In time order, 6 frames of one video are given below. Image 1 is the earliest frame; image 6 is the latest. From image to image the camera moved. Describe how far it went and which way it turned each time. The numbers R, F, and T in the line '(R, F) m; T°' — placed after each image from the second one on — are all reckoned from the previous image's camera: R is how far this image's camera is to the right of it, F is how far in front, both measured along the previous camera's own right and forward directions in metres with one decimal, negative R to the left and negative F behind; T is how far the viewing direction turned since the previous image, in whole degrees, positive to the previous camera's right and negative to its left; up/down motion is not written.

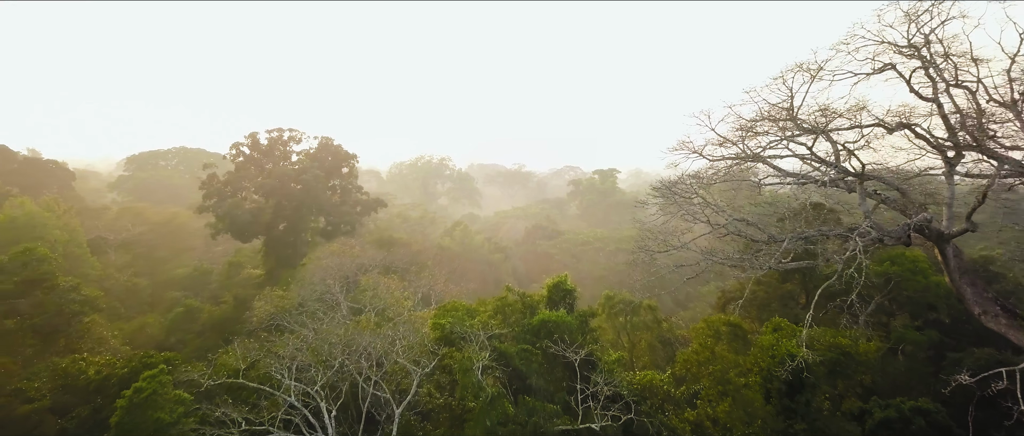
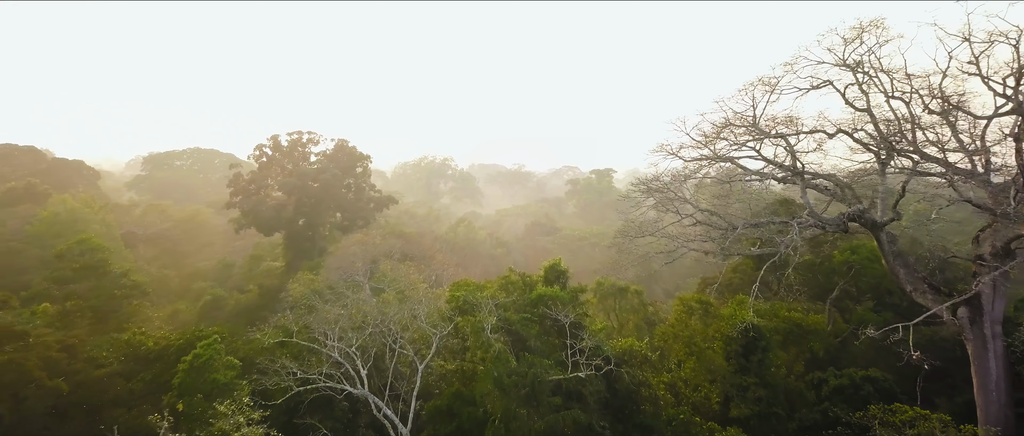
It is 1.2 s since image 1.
(-0.1, -1.7) m; 0°
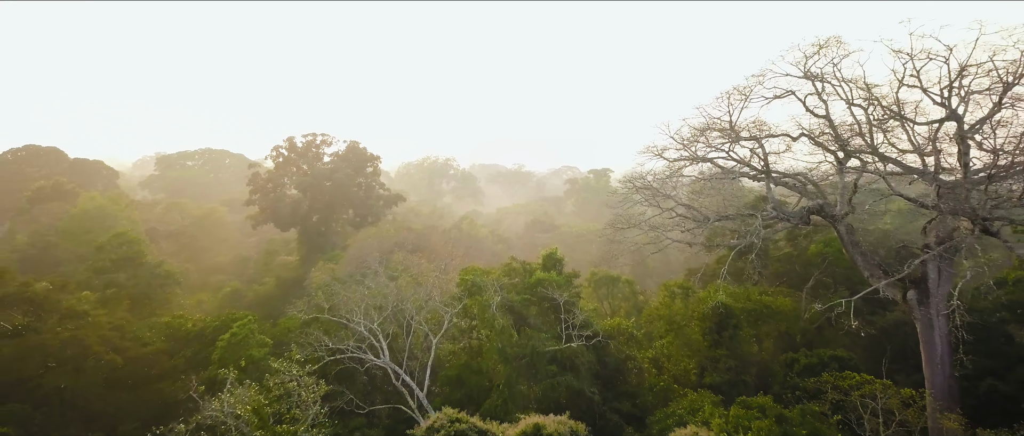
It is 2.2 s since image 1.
(-0.1, -1.4) m; 0°
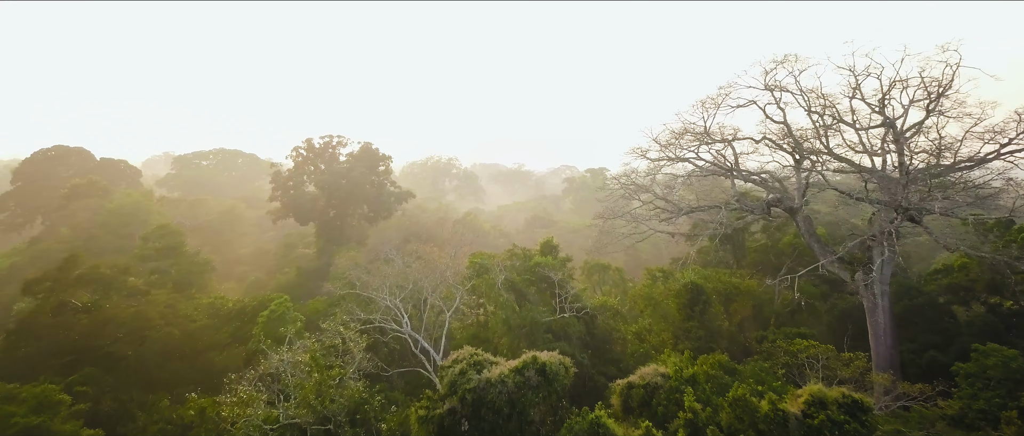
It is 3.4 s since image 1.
(-0.1, -1.9) m; 0°
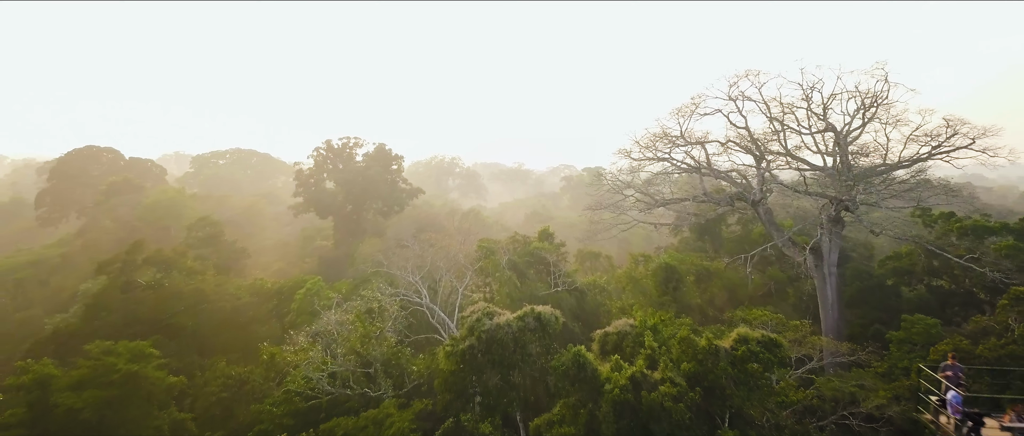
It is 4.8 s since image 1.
(-0.1, -2.3) m; 0°
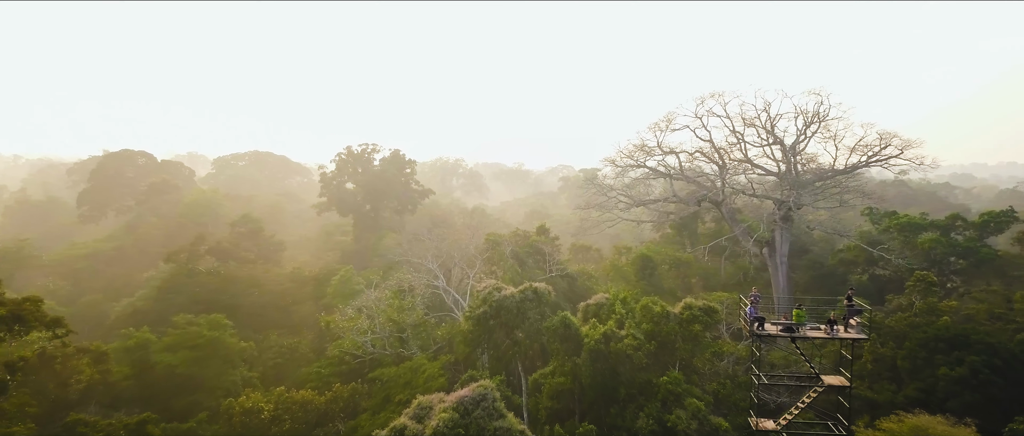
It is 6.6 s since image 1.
(-0.1, -3.0) m; 0°
